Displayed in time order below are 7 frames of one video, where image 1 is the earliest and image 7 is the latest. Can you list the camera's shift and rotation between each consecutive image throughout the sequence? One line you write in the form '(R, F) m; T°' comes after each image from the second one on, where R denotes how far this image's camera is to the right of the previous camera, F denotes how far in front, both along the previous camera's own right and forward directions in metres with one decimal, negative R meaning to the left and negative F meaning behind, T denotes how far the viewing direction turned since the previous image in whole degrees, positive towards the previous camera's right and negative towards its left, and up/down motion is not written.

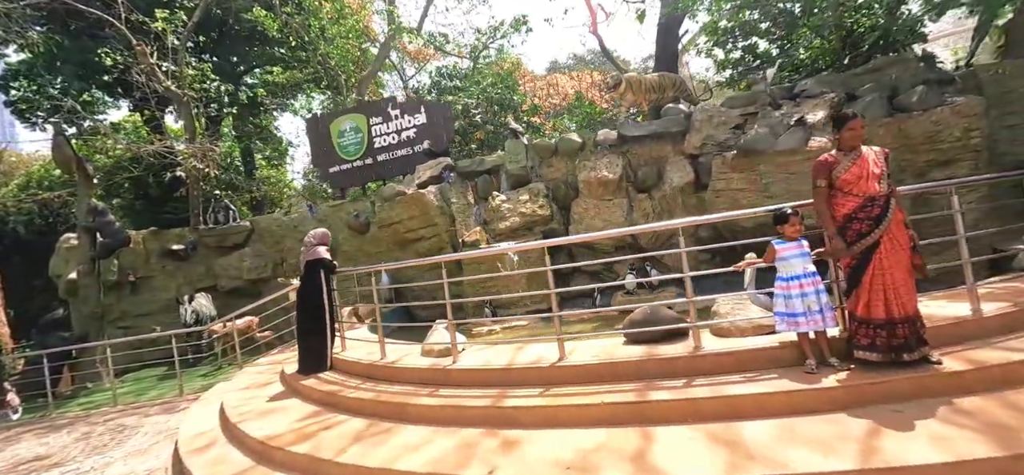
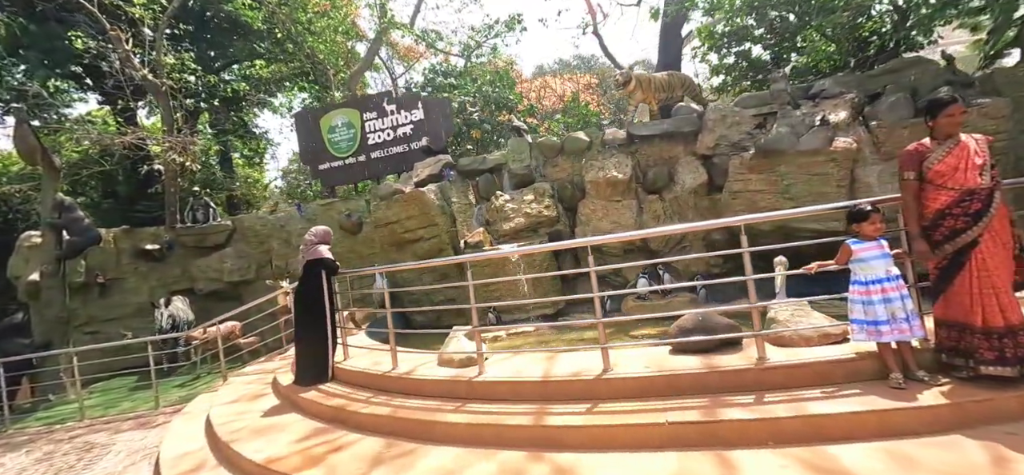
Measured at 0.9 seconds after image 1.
(-0.5, +0.4) m; +3°
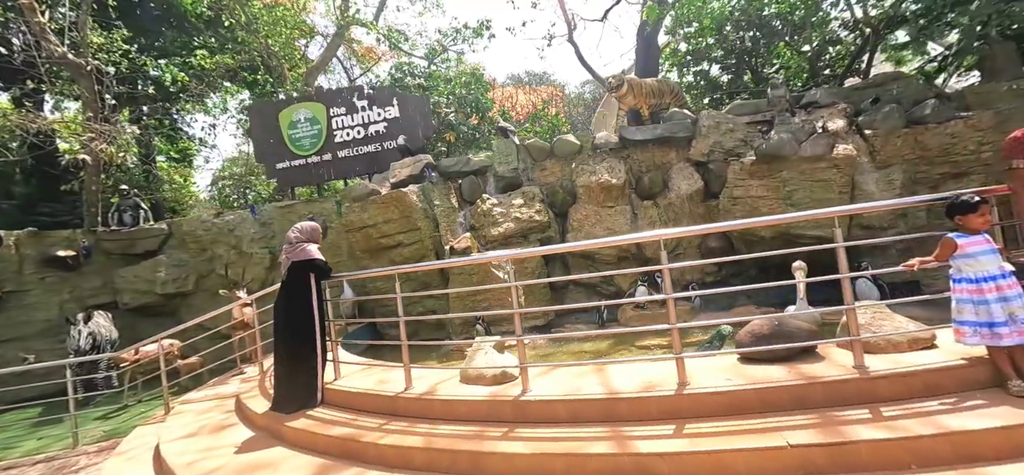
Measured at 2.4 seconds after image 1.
(-0.8, +0.6) m; +7°
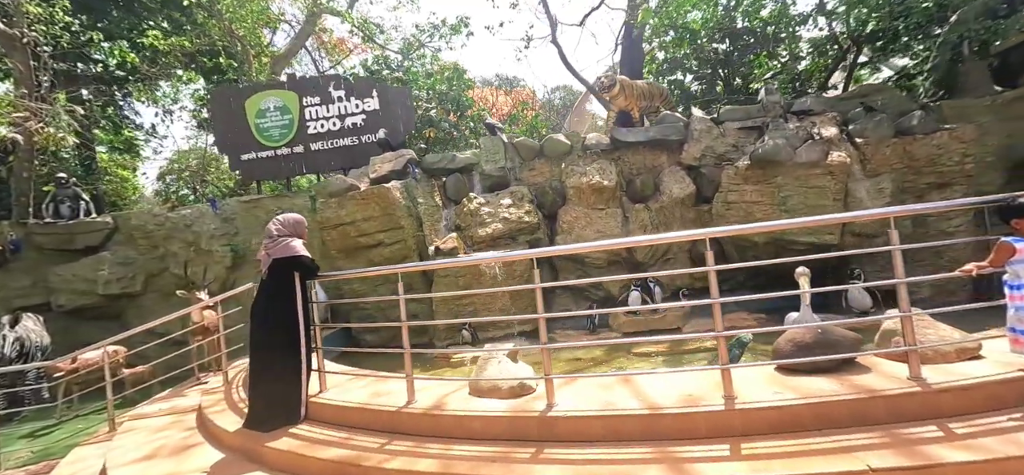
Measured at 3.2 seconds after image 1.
(-0.4, +0.4) m; +5°
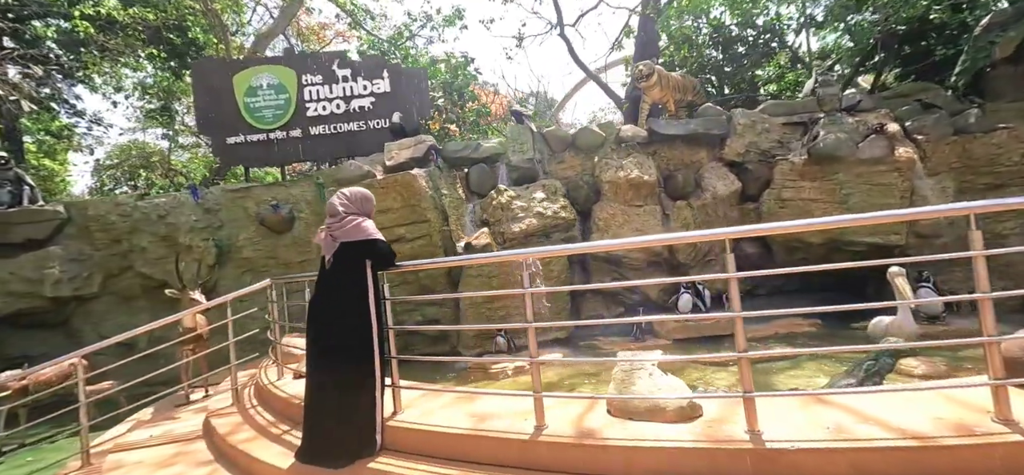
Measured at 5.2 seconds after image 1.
(-1.2, +0.8) m; +5°
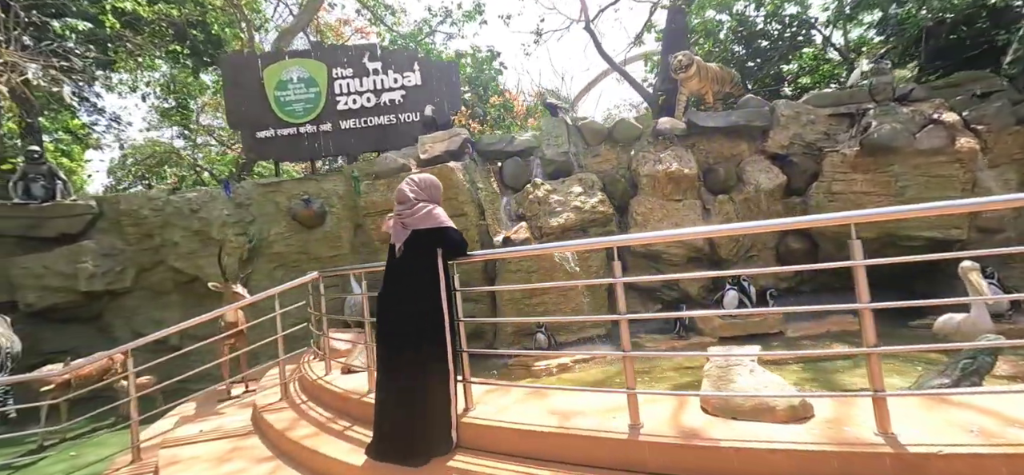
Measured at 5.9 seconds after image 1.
(-0.5, +0.2) m; -1°
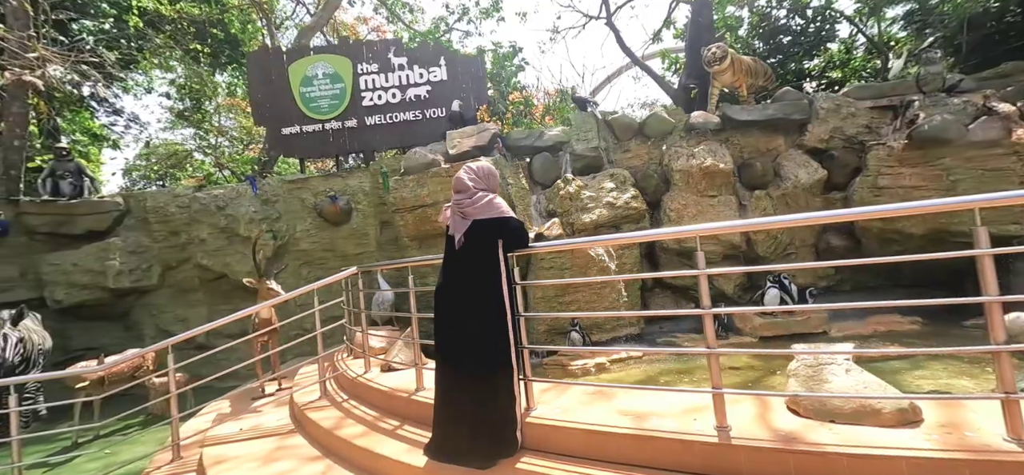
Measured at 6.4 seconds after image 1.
(-0.3, +0.2) m; -1°
